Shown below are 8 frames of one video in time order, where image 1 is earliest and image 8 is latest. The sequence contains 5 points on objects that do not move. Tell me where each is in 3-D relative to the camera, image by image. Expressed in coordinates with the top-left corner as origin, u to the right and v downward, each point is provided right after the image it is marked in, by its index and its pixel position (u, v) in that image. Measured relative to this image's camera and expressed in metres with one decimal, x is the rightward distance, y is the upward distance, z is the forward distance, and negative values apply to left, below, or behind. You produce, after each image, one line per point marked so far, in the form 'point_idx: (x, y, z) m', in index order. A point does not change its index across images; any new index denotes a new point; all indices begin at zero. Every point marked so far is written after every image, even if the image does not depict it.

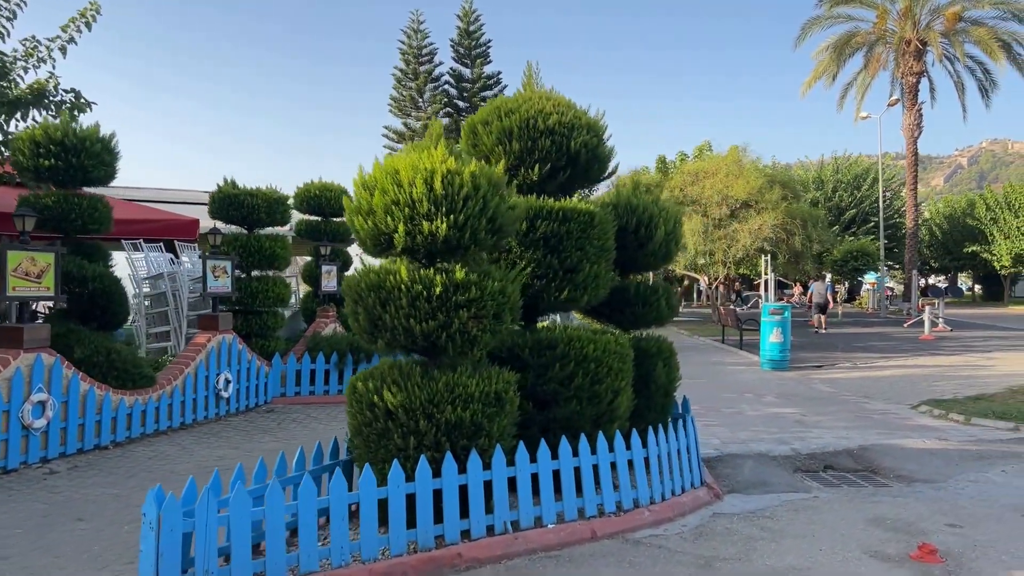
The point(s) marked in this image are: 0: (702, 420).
0: (+2.2, -1.5, +8.9) m
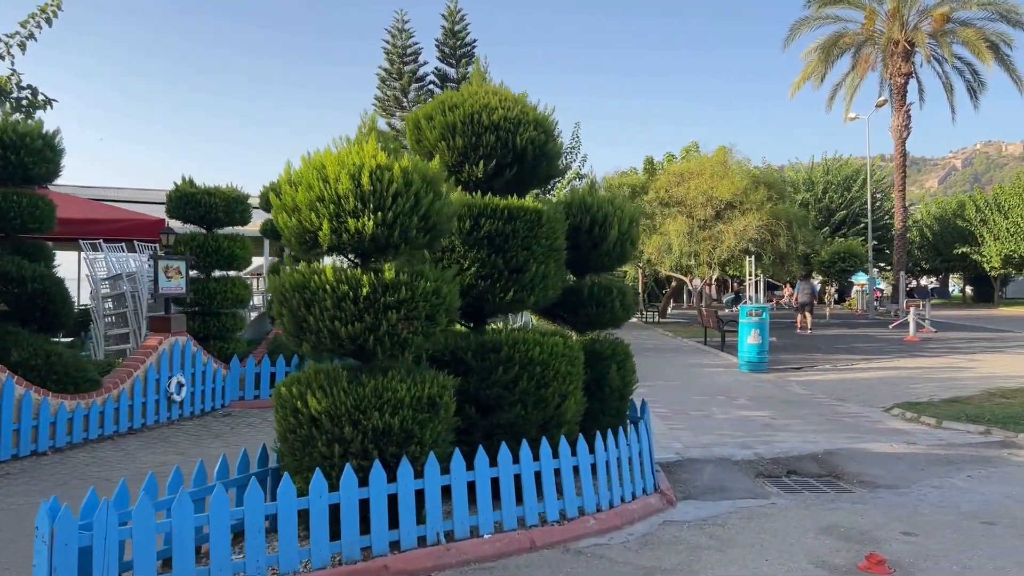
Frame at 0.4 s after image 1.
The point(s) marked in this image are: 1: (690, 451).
0: (+1.7, -1.5, +8.7) m
1: (+1.7, -1.5, +7.4) m
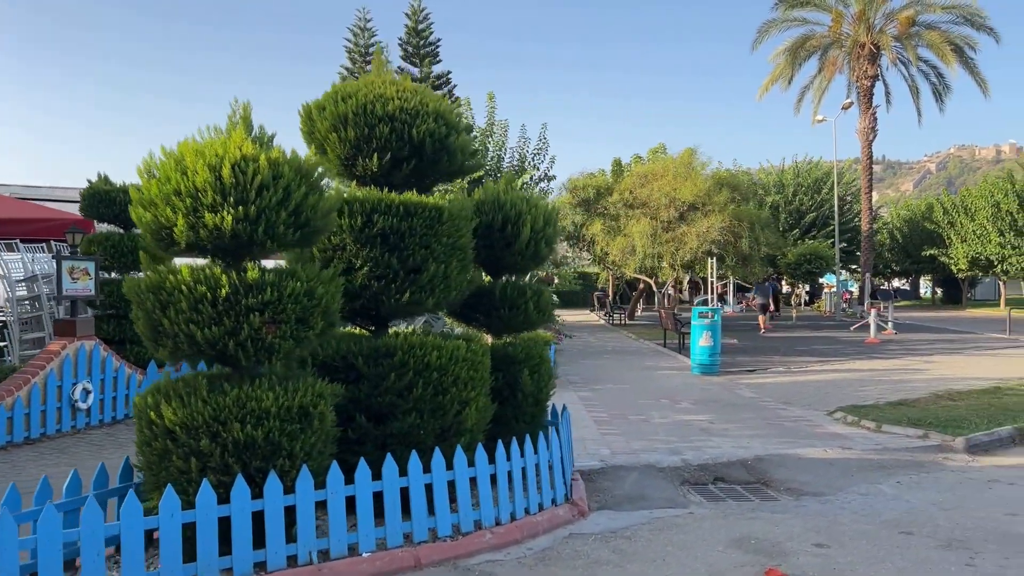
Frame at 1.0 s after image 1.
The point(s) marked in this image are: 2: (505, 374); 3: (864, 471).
0: (+1.0, -1.5, +8.5) m
1: (+0.9, -1.5, +7.1) m
2: (-0.1, -0.7, +5.9) m
3: (+3.2, -1.7, +7.0) m
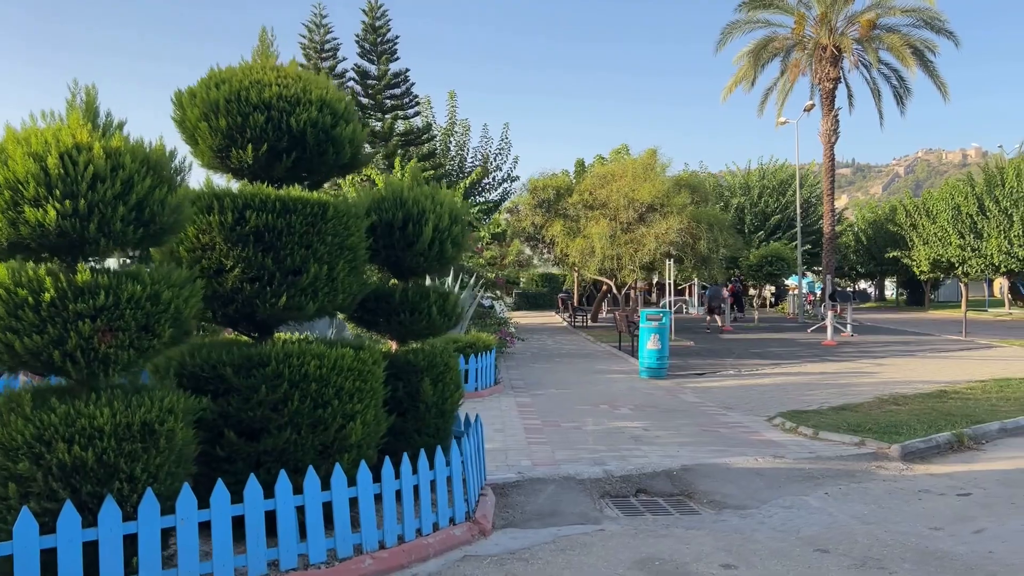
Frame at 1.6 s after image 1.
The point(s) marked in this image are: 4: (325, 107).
0: (+0.2, -1.6, +8.1) m
1: (+0.2, -1.6, +6.8) m
2: (-0.8, -0.7, +5.5) m
3: (+2.4, -1.7, +6.8) m
4: (-1.2, +1.2, +4.9) m
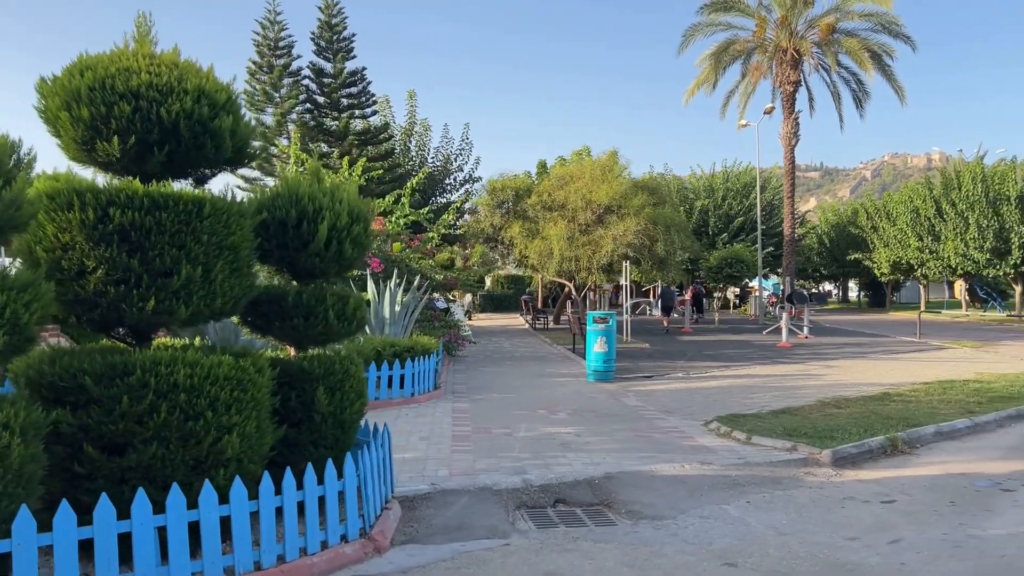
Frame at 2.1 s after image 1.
0: (-0.6, -1.6, +7.9) m
1: (-0.5, -1.6, +6.5) m
2: (-1.4, -0.7, +5.2) m
3: (+1.7, -1.7, +6.6) m
4: (-1.8, +1.1, +4.6) m
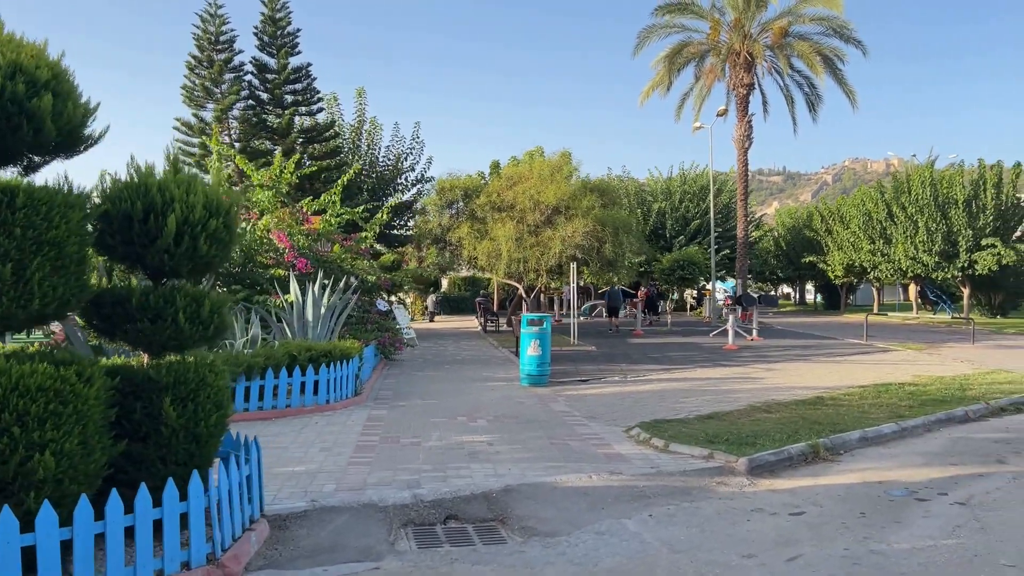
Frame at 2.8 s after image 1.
0: (-1.5, -1.6, +7.4) m
1: (-1.4, -1.6, +6.0) m
2: (-2.2, -0.7, +4.7) m
3: (+0.9, -1.7, +6.2) m
4: (-2.6, +1.1, +4.1) m
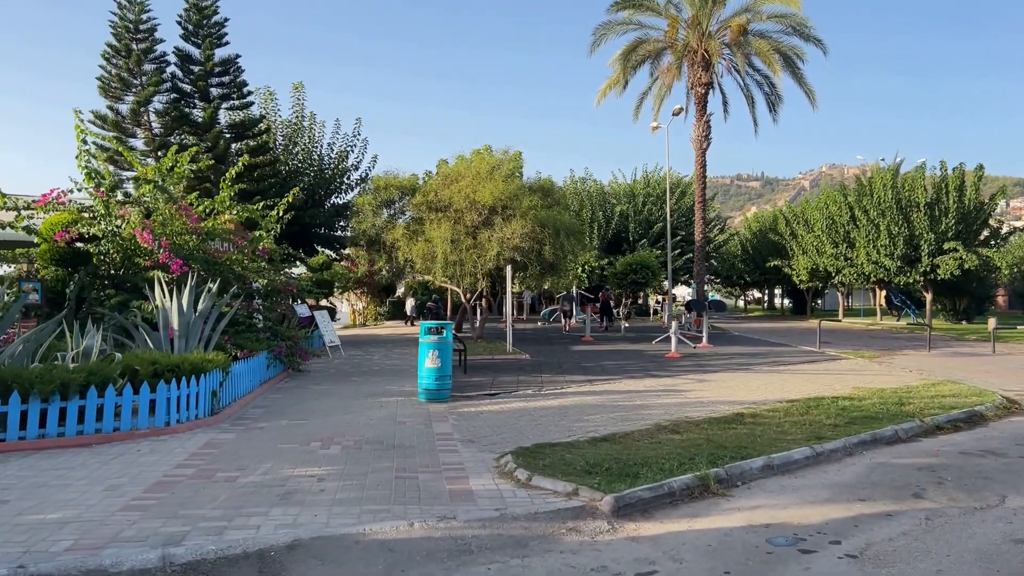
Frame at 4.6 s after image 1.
0: (-2.9, -1.6, +6.1) m
1: (-2.7, -1.6, +4.8) m
2: (-3.6, -0.7, +3.5) m
3: (-0.5, -1.7, +5.0) m
4: (-3.9, +1.1, +2.8) m
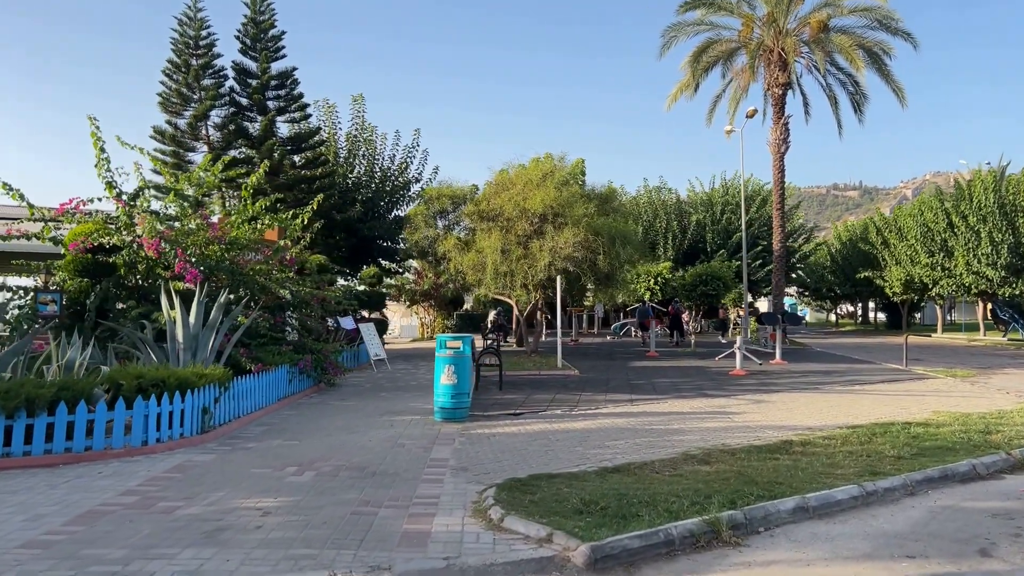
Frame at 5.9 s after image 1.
0: (-3.2, -1.7, +5.5) m
1: (-3.2, -1.7, +4.1) m
2: (-4.1, -0.7, +2.9) m
3: (-0.9, -1.8, +4.1) m
4: (-4.6, +1.1, +2.4) m
